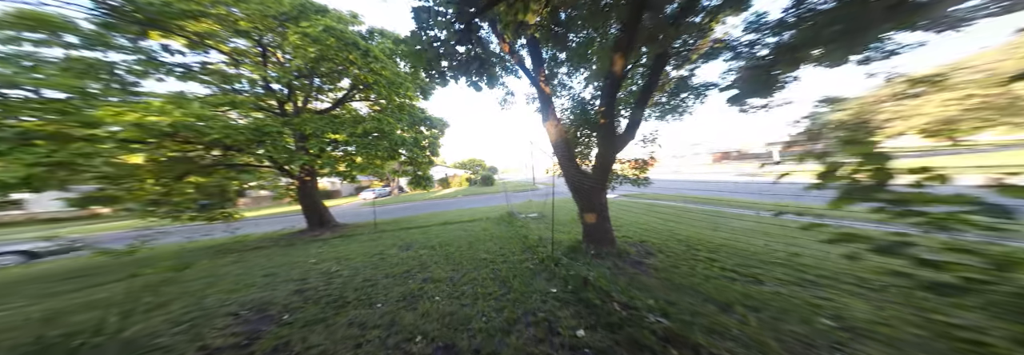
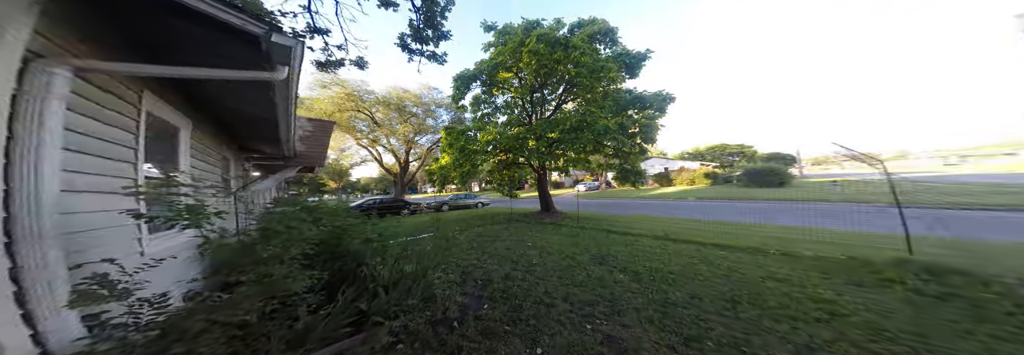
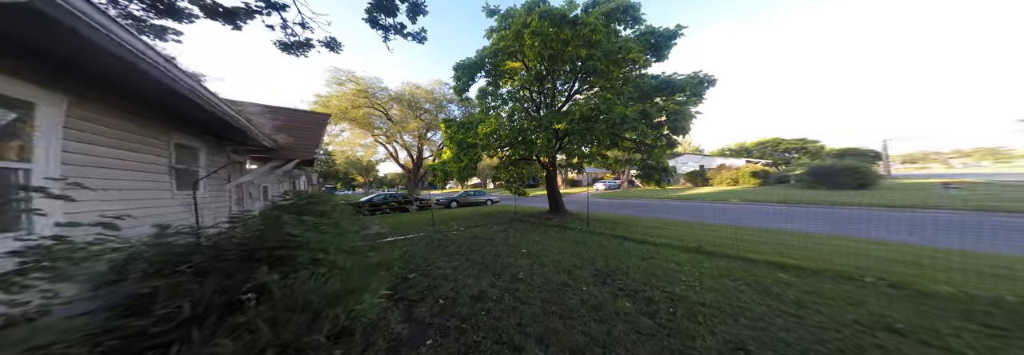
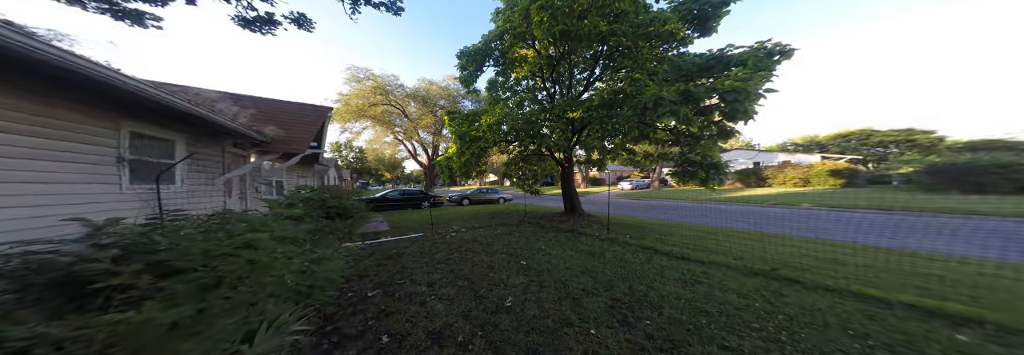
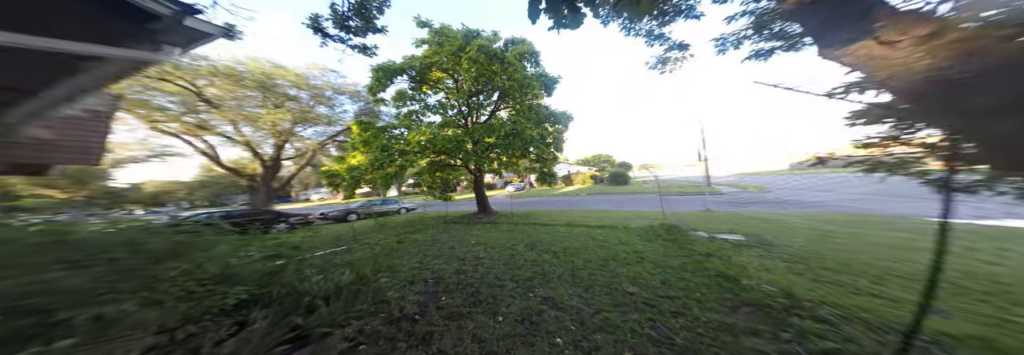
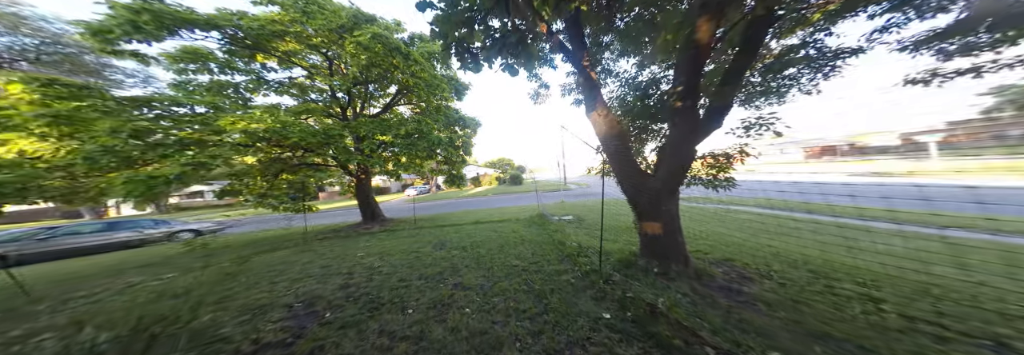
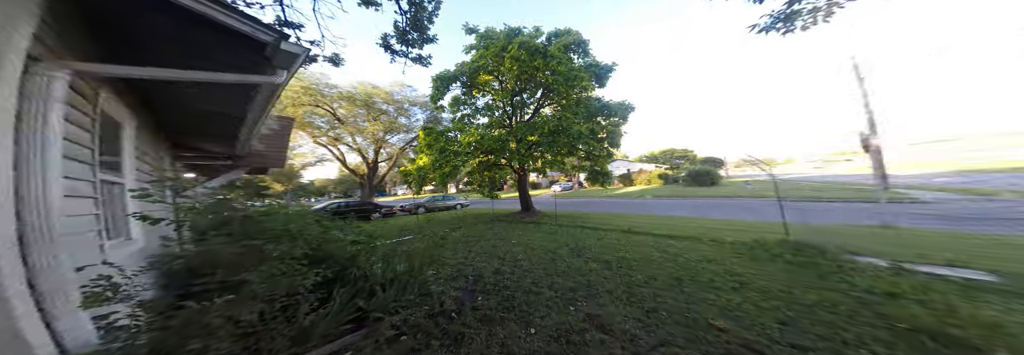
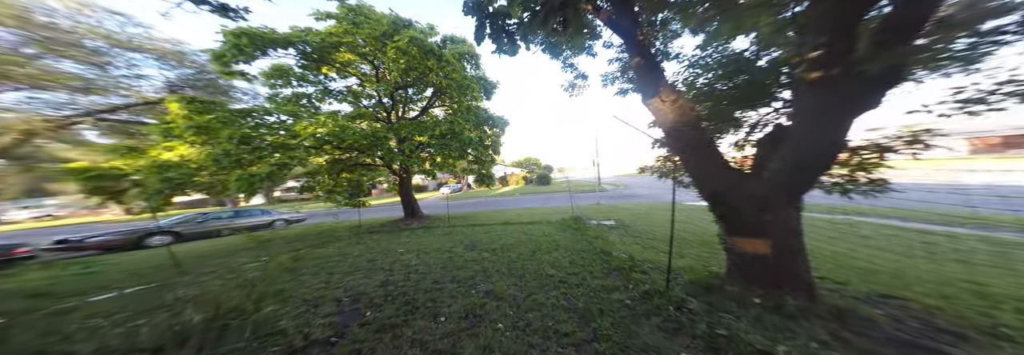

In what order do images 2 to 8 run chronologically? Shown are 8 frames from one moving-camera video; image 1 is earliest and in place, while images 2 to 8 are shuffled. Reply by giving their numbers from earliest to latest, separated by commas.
6, 8, 5, 7, 2, 3, 4
